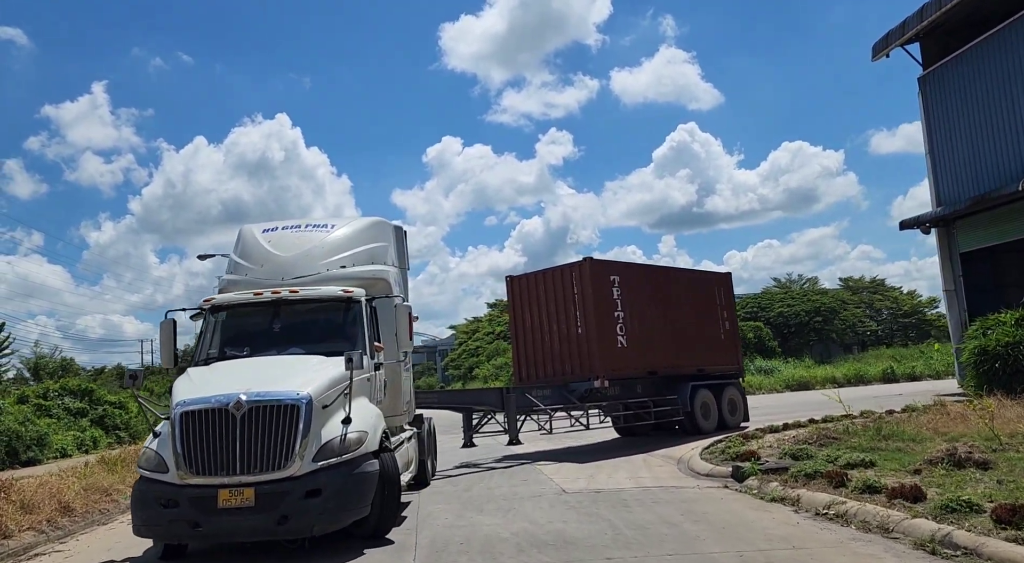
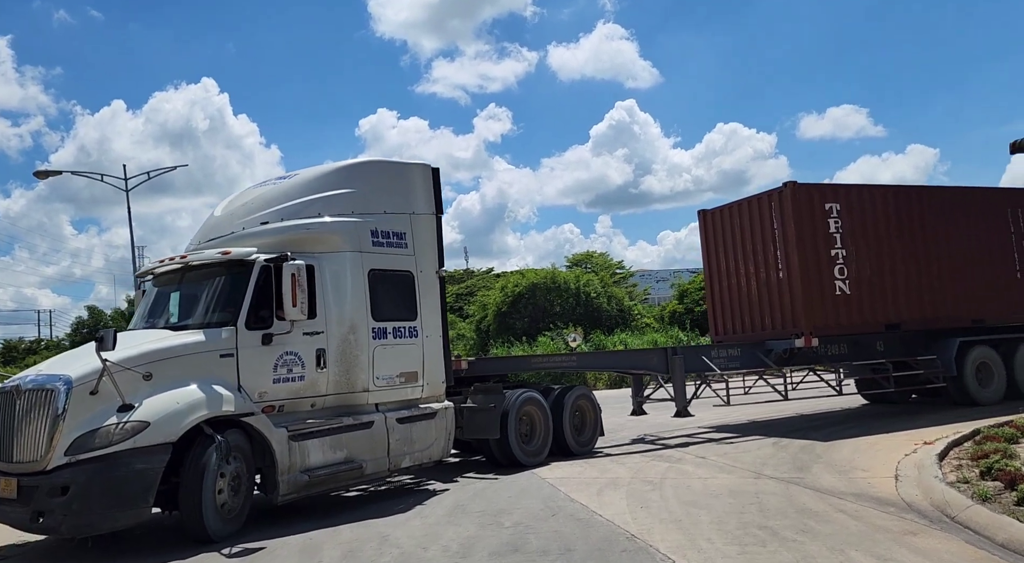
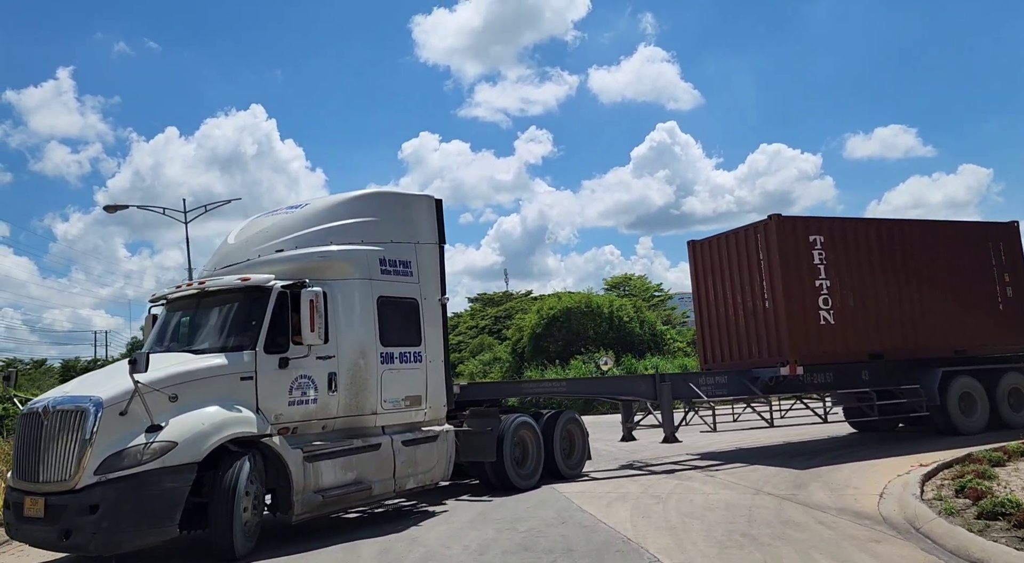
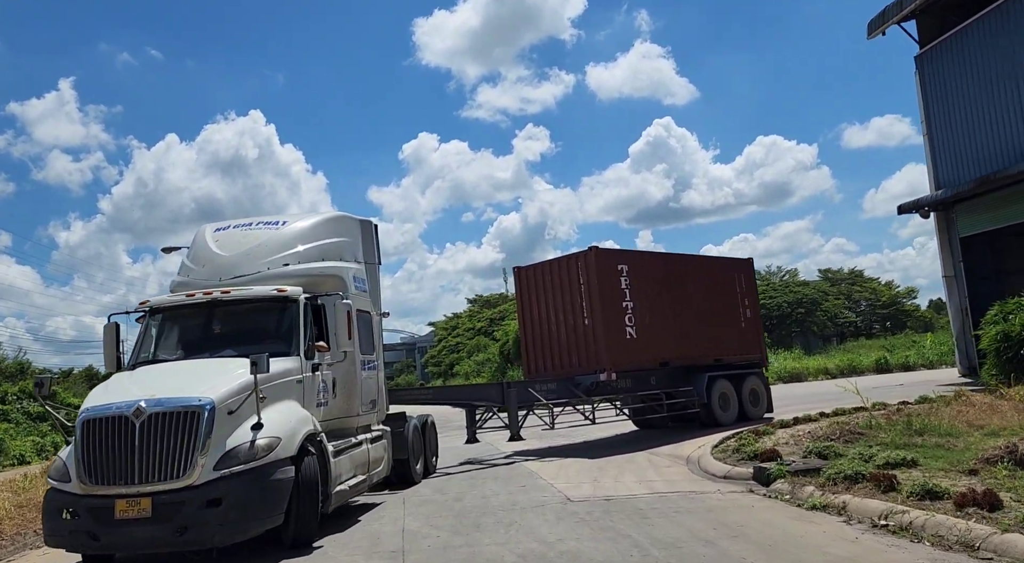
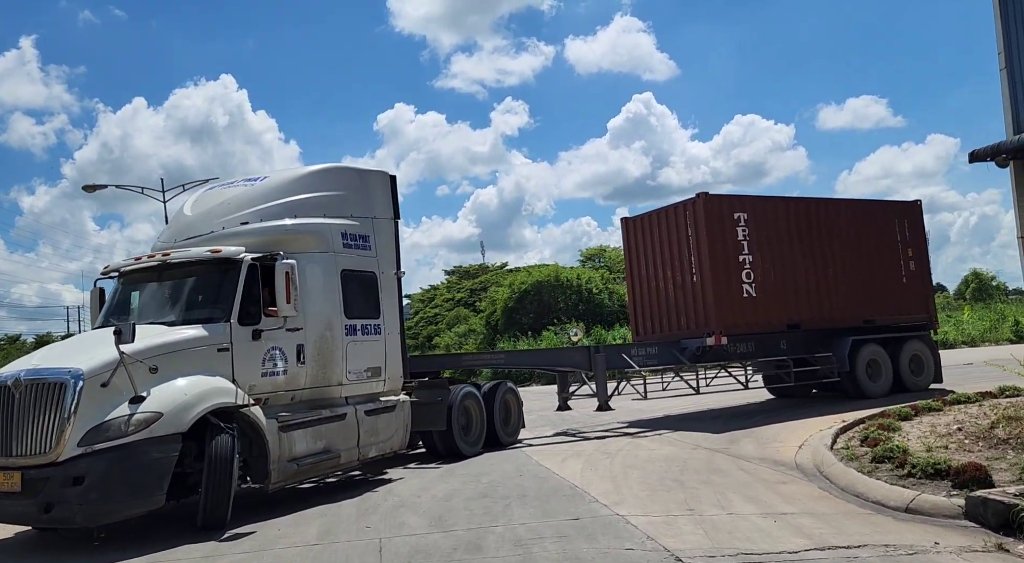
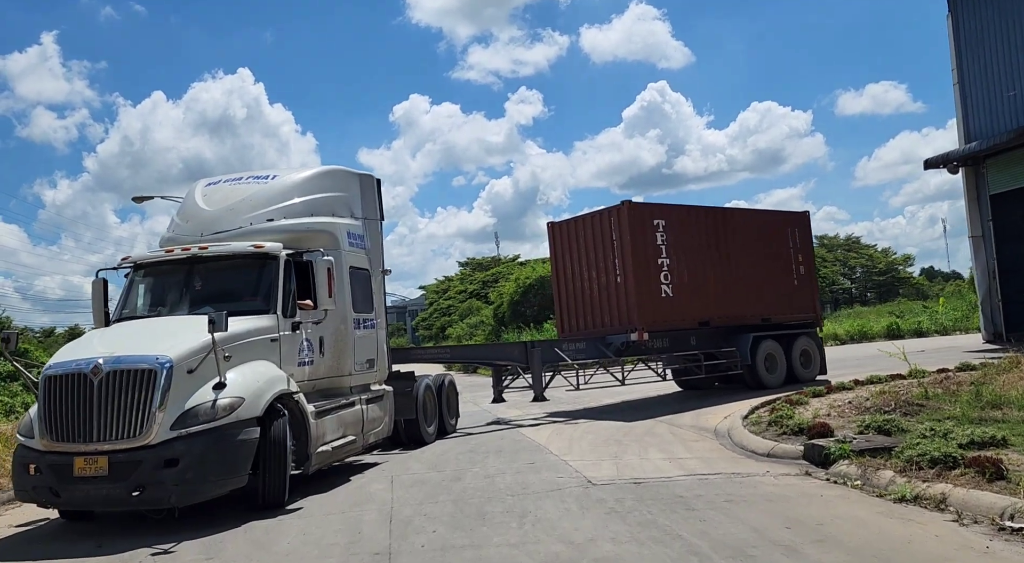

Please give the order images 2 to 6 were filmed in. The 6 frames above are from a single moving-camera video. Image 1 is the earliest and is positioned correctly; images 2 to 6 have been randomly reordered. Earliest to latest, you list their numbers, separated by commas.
4, 6, 5, 3, 2
